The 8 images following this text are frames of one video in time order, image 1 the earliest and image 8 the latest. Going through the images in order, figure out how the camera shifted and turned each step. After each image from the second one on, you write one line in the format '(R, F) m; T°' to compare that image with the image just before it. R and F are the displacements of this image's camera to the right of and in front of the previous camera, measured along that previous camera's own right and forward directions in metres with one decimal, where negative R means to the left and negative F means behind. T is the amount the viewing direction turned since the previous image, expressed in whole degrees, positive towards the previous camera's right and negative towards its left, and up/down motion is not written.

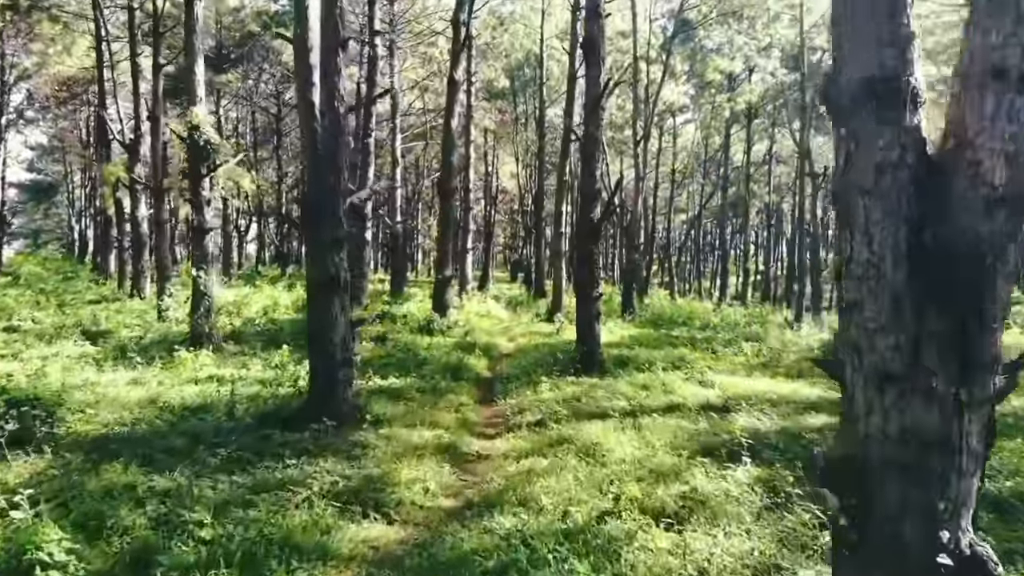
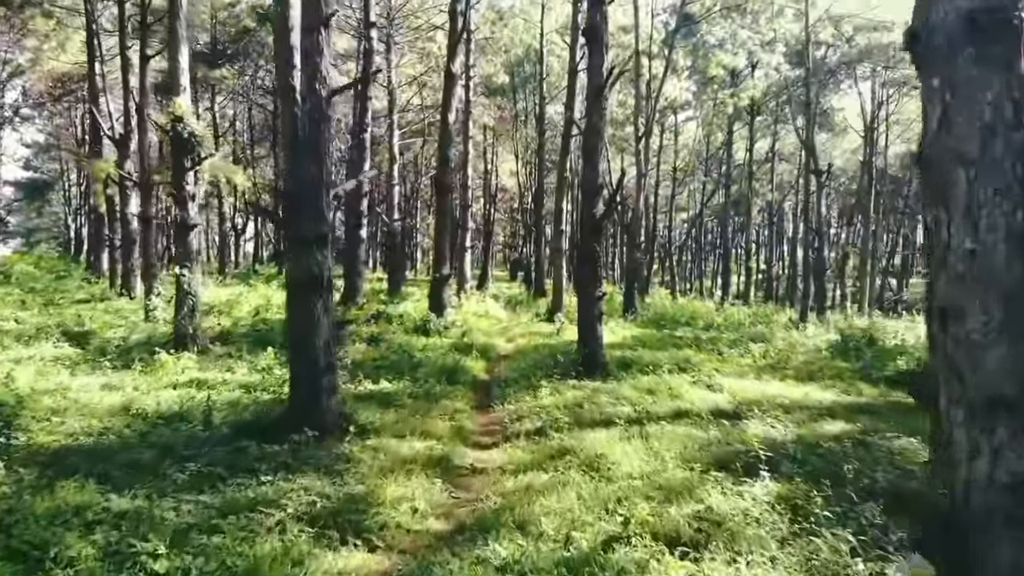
(0.0, +0.6) m; 0°
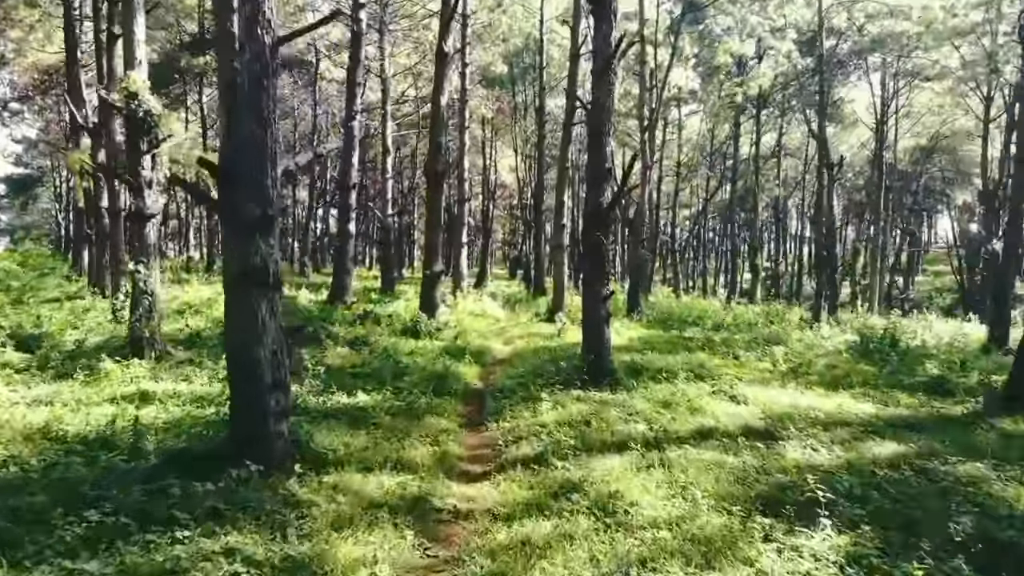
(0.0, +1.4) m; 0°
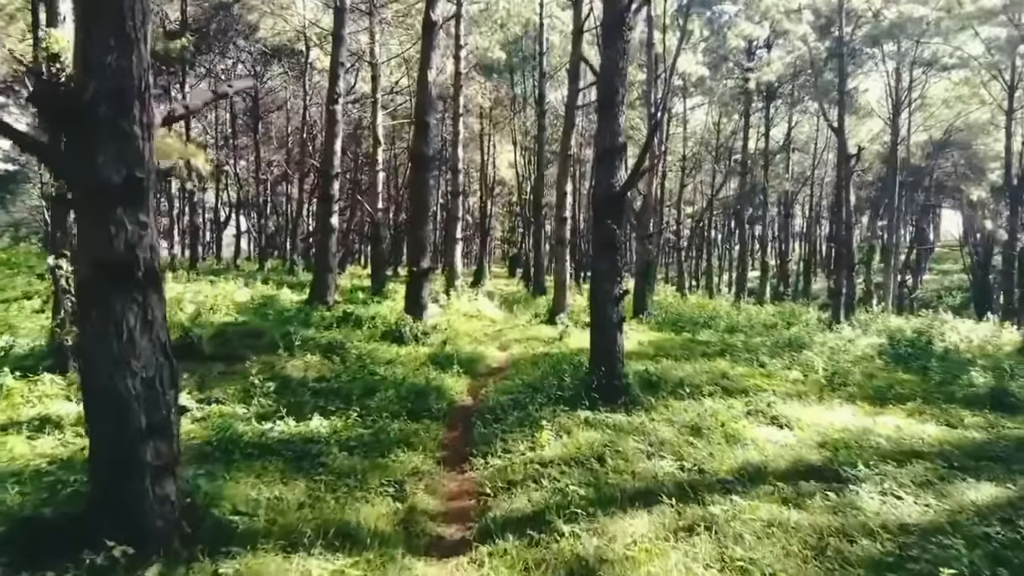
(+0.1, +1.8) m; 0°
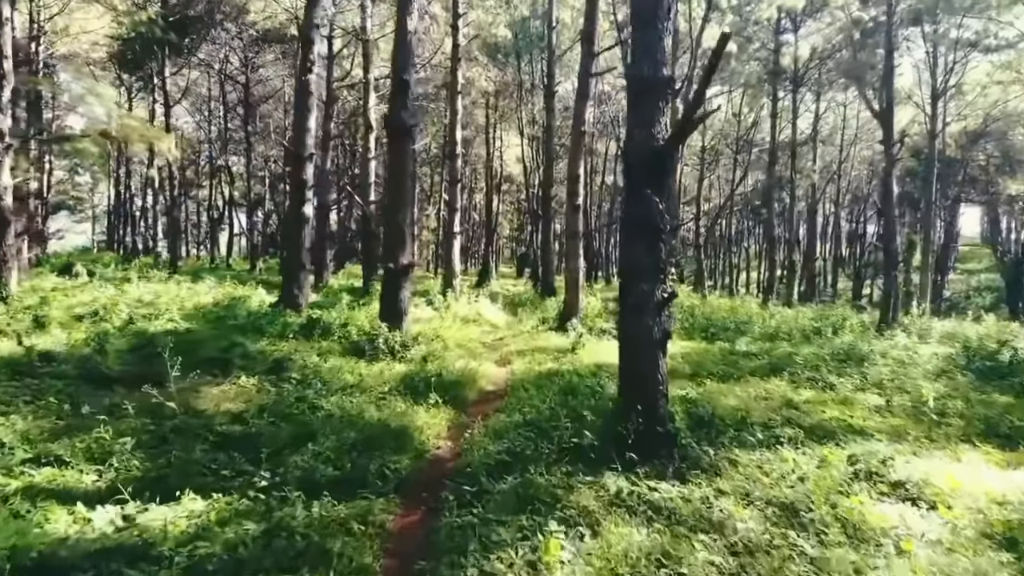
(+0.1, +2.8) m; -1°
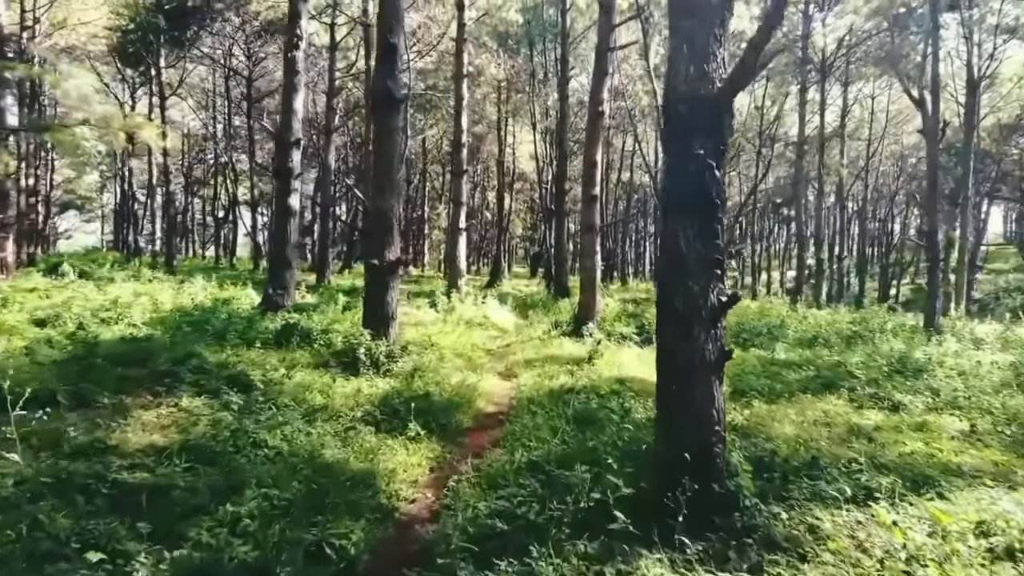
(+0.1, +1.7) m; -1°
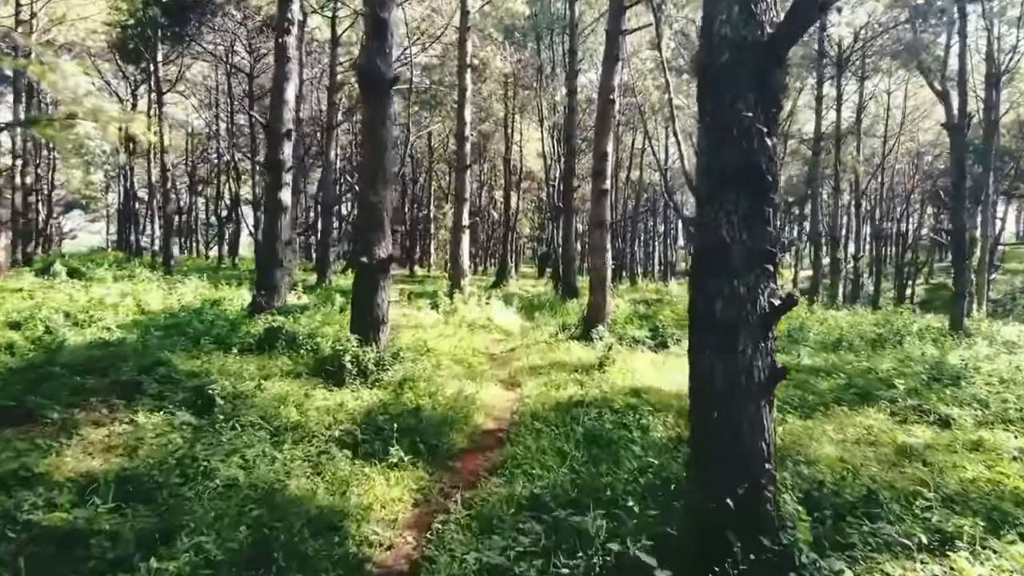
(+0.1, +0.9) m; -1°
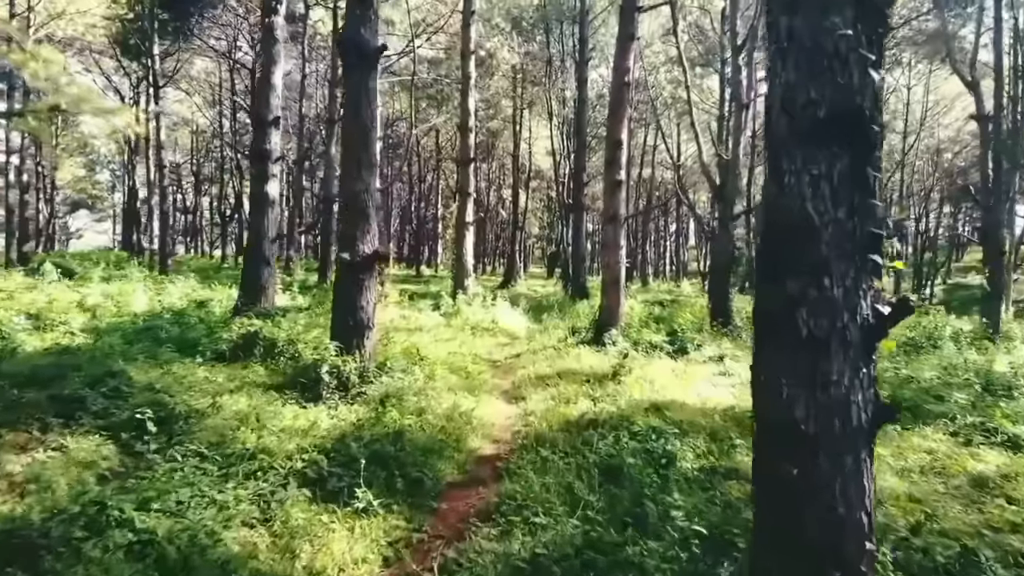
(+0.1, +1.1) m; -1°
